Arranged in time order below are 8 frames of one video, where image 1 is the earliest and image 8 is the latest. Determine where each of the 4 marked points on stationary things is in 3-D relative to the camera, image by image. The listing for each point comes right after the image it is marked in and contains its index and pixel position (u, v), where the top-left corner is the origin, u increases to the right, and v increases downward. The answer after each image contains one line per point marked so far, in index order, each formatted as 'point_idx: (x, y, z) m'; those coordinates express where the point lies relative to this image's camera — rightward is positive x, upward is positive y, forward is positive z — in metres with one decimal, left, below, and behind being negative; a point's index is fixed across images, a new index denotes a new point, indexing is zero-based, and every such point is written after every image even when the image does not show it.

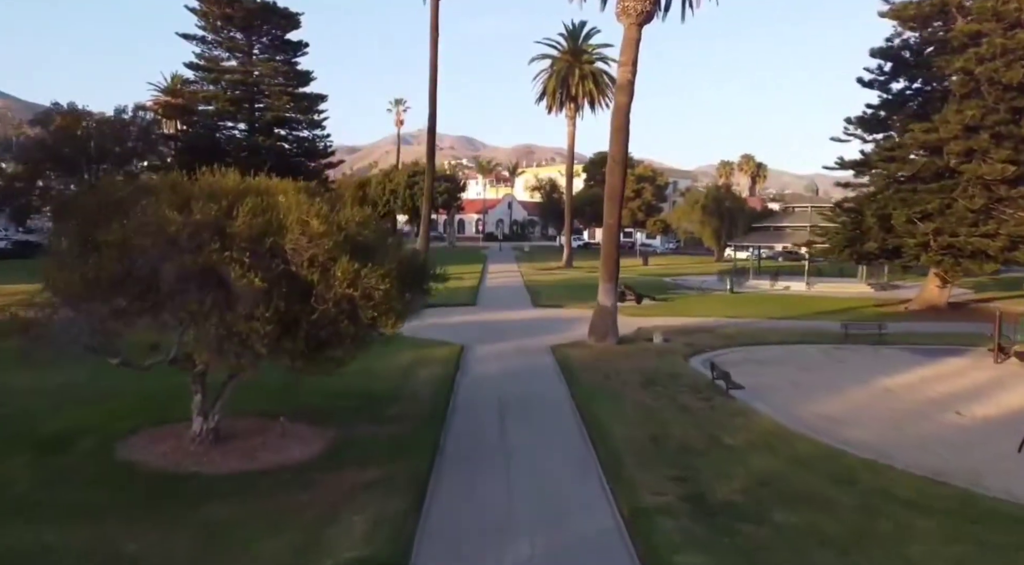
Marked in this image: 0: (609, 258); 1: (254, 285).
0: (+2.5, +0.7, +19.0) m
1: (-2.5, 0.0, +7.1) m
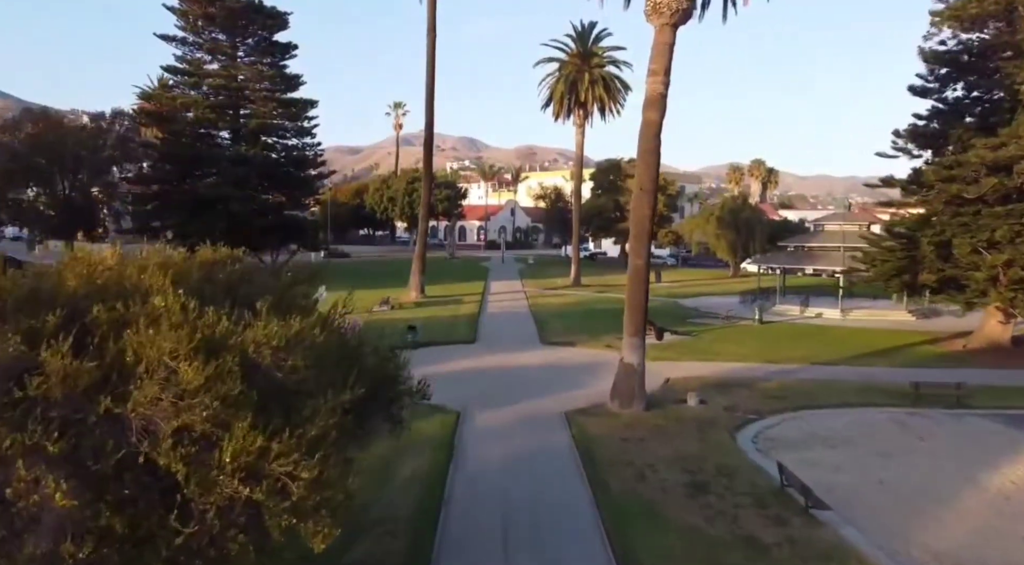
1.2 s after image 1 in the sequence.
0: (+2.7, -0.5, +15.8) m
1: (-2.4, -1.2, +3.8) m
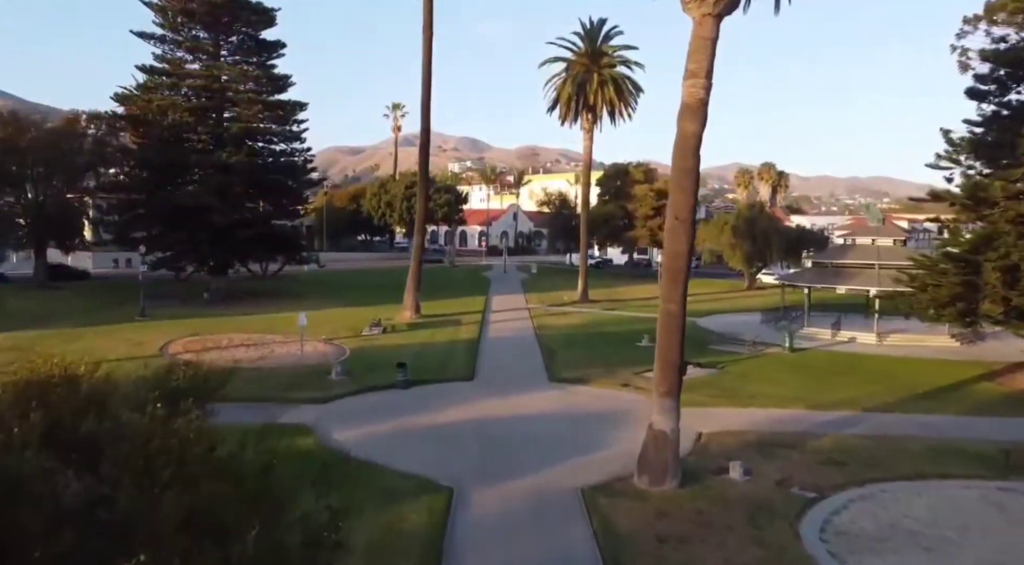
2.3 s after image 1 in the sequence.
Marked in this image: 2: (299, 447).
0: (+2.8, -1.3, +12.9) m
1: (-2.4, -2.0, +0.9) m
2: (-4.4, -3.4, +14.8) m
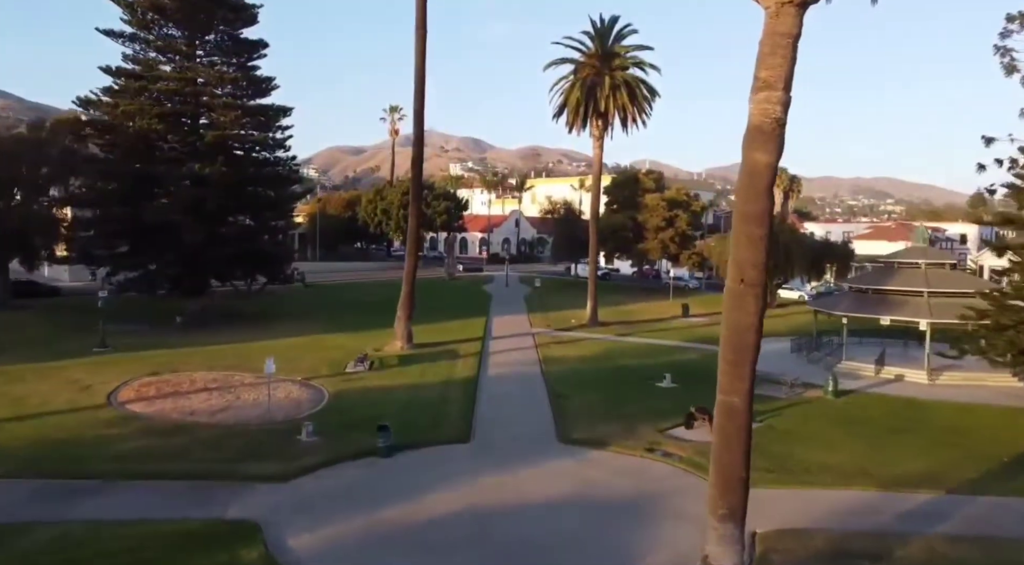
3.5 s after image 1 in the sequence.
0: (+2.8, -2.4, +9.5) m
1: (-2.3, -3.1, -2.5) m
2: (-4.3, -4.5, +11.4) m
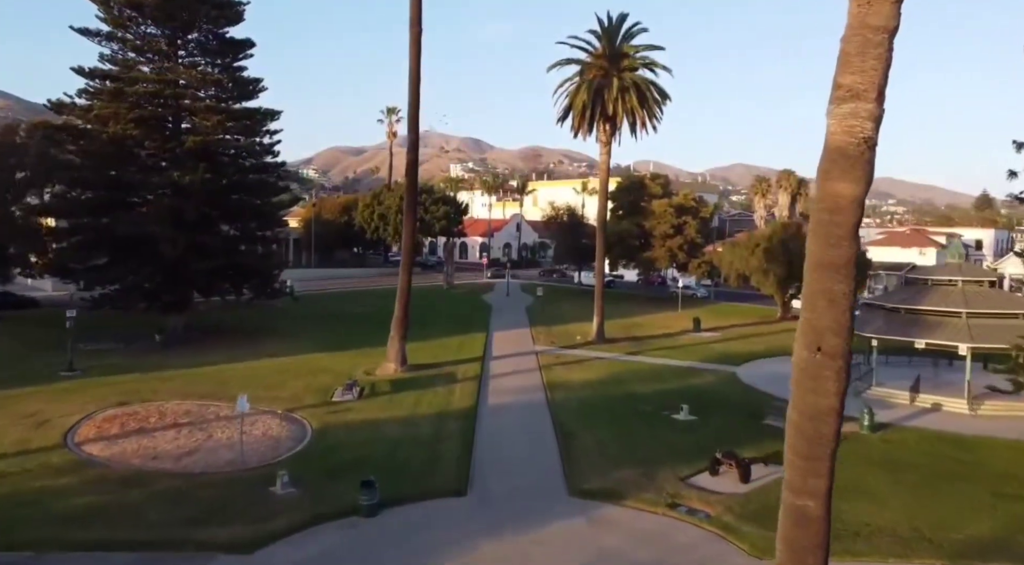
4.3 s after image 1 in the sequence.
0: (+2.9, -3.1, +7.3) m
1: (-2.3, -3.8, -4.6) m
2: (-4.2, -5.2, +9.3) m
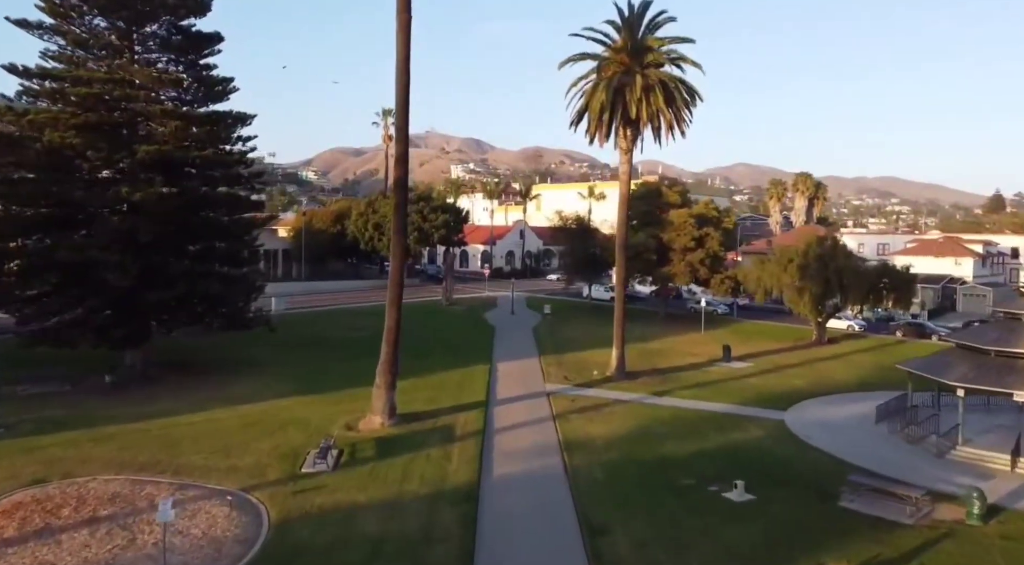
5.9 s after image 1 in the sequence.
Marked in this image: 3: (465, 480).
0: (+3.1, -4.3, +2.7) m
1: (-2.0, -5.0, -9.2) m
2: (-4.0, -6.3, +4.7) m
3: (-1.2, -5.2, +19.0) m
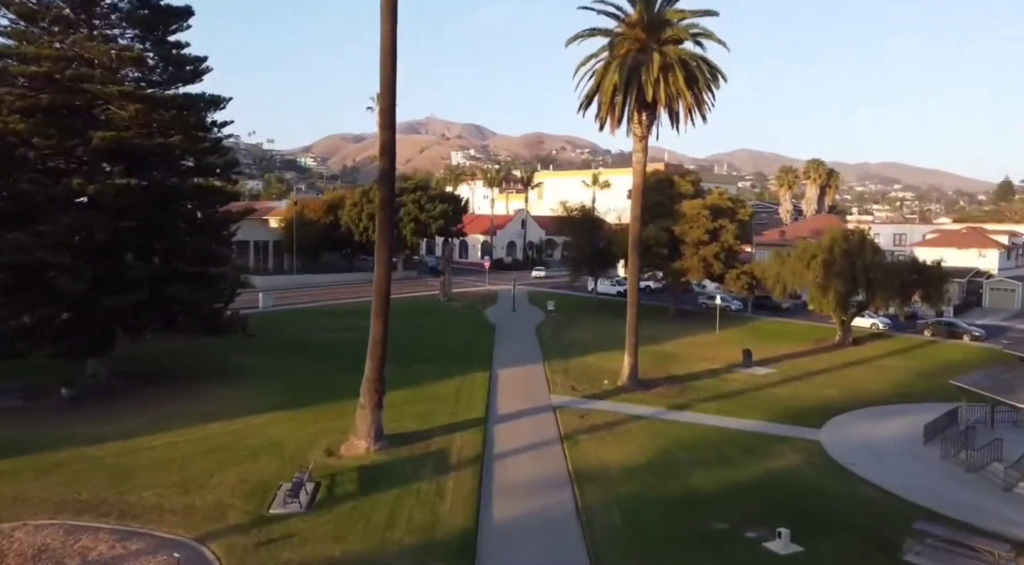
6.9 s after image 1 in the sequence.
0: (+3.2, -4.8, -0.1) m
1: (-2.0, -5.7, -12.0) m
2: (-3.9, -6.9, +2.0) m
3: (-1.2, -5.4, +16.2) m
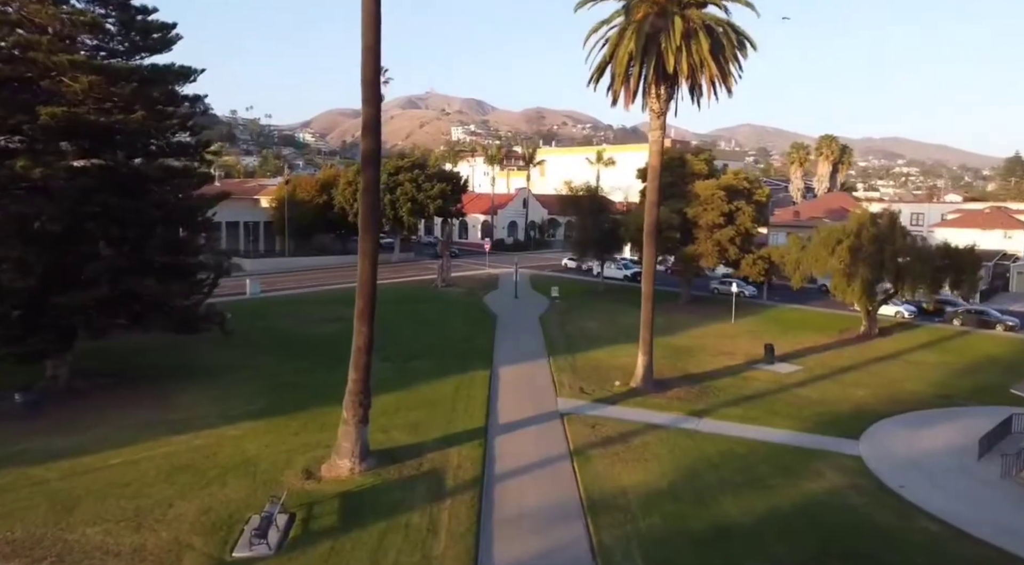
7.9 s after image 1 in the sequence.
0: (+3.3, -5.5, -2.5) m
1: (-1.9, -6.8, -14.4) m
2: (-3.8, -7.4, -0.4) m
3: (-1.1, -5.5, +13.8) m
